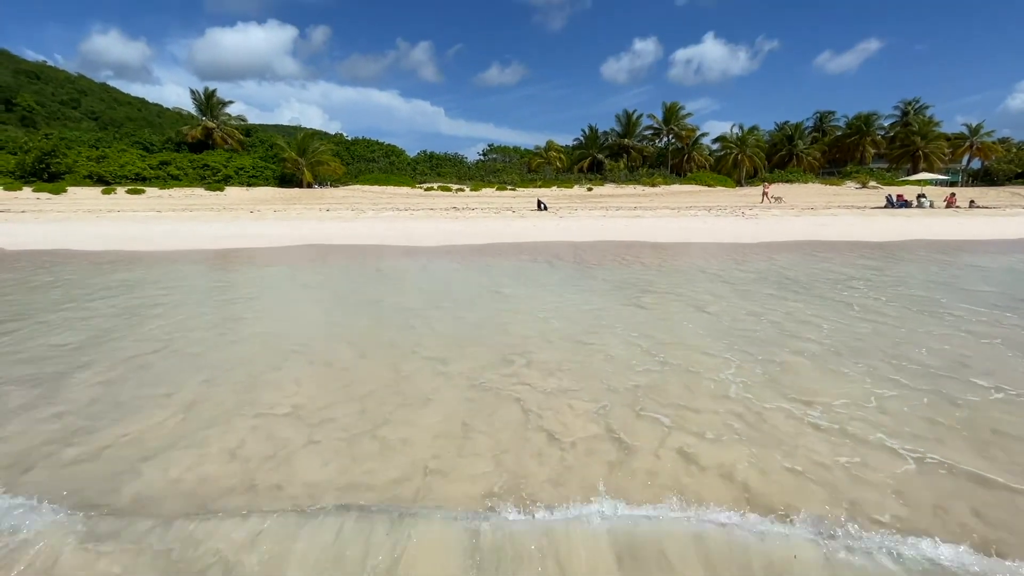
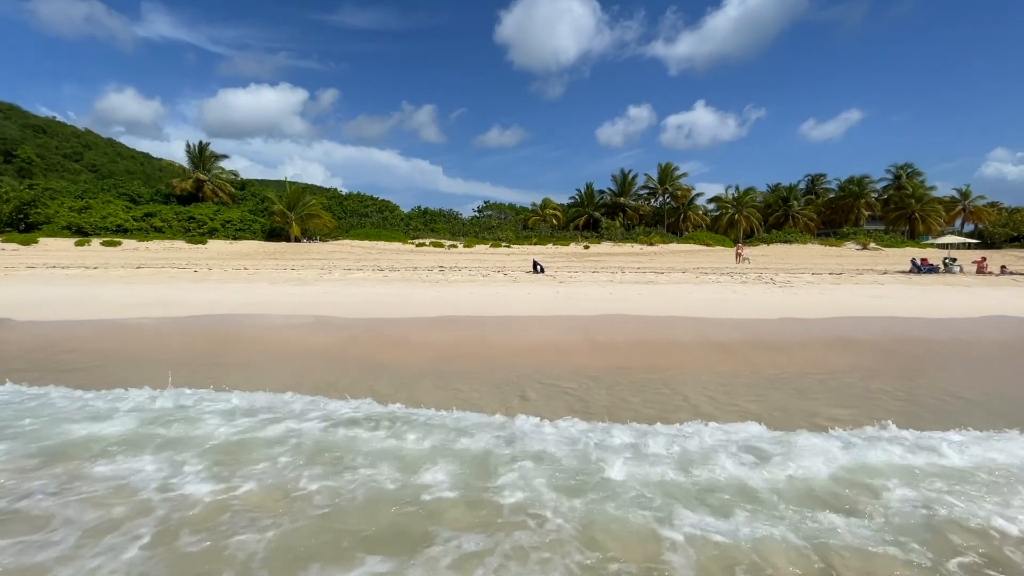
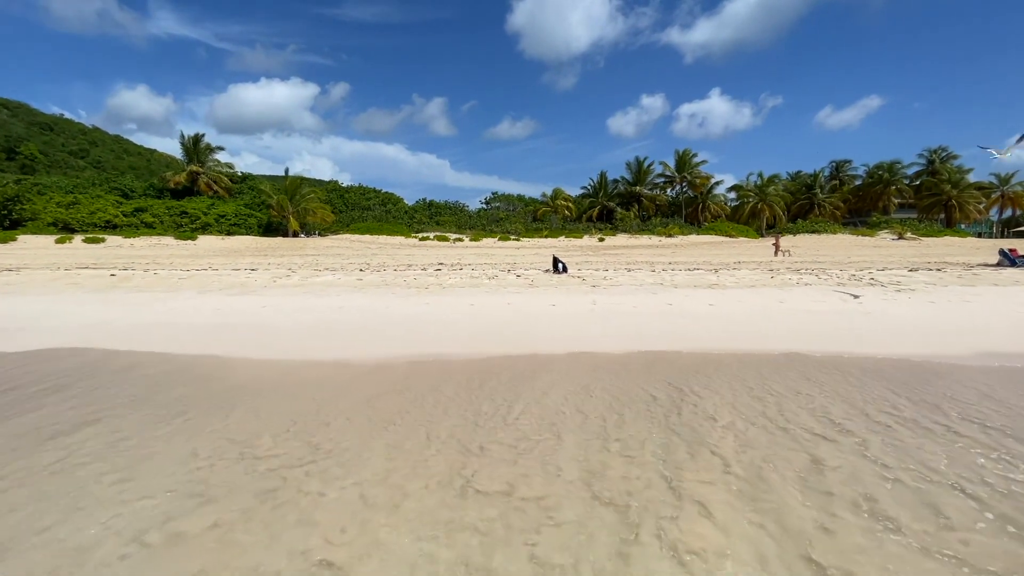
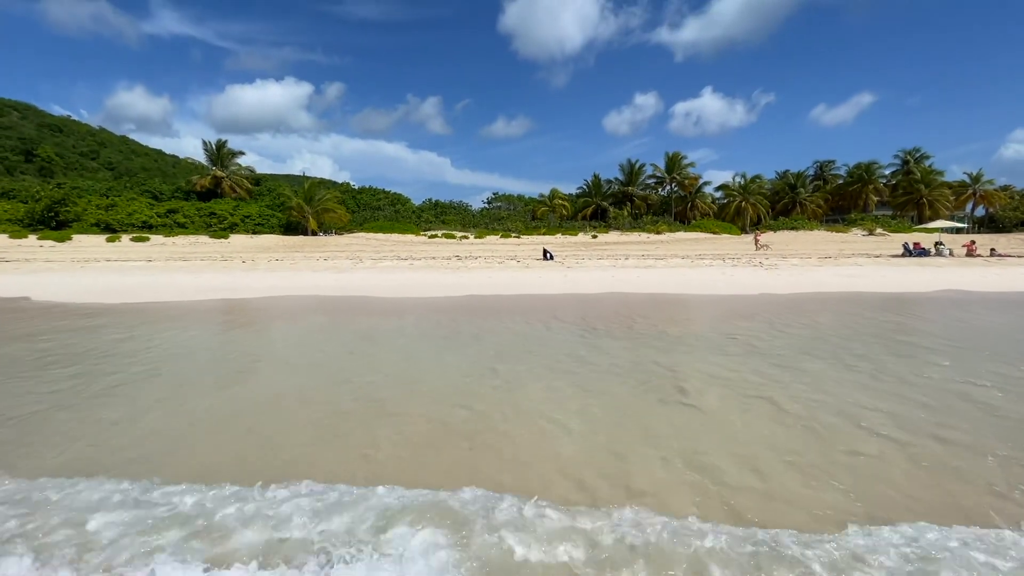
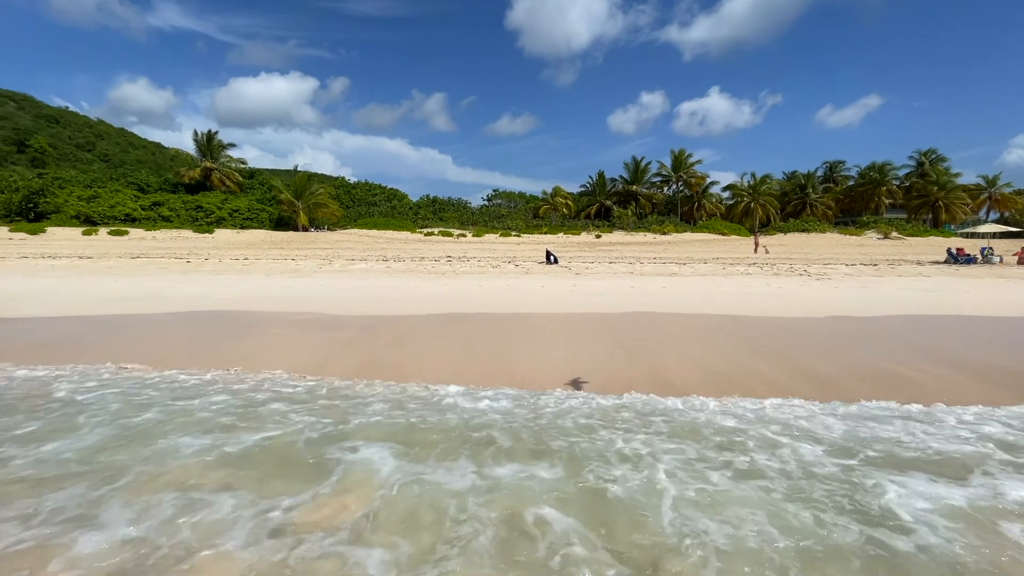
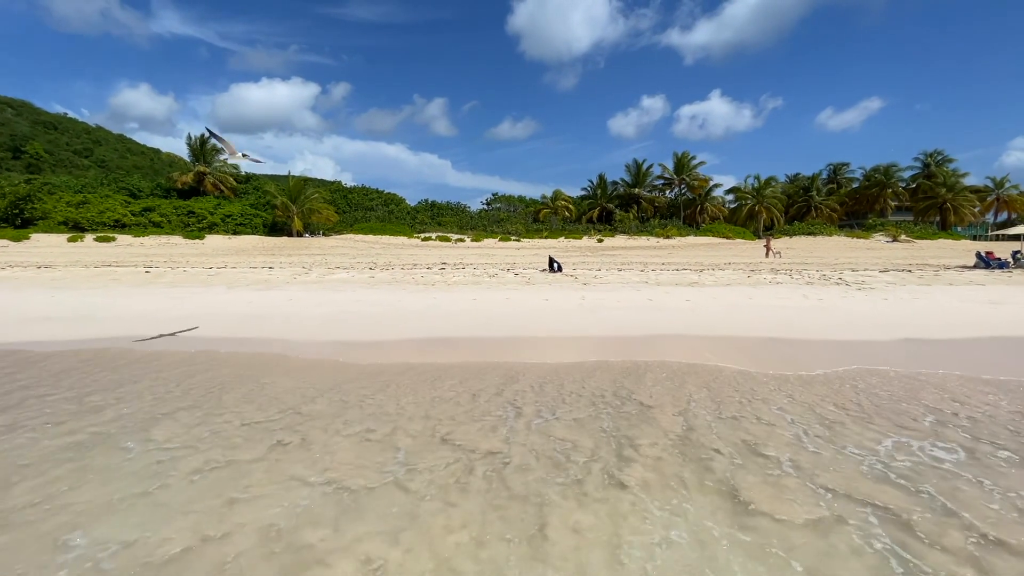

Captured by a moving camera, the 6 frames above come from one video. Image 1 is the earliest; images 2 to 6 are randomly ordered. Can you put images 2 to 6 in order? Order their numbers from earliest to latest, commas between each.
4, 2, 5, 6, 3
